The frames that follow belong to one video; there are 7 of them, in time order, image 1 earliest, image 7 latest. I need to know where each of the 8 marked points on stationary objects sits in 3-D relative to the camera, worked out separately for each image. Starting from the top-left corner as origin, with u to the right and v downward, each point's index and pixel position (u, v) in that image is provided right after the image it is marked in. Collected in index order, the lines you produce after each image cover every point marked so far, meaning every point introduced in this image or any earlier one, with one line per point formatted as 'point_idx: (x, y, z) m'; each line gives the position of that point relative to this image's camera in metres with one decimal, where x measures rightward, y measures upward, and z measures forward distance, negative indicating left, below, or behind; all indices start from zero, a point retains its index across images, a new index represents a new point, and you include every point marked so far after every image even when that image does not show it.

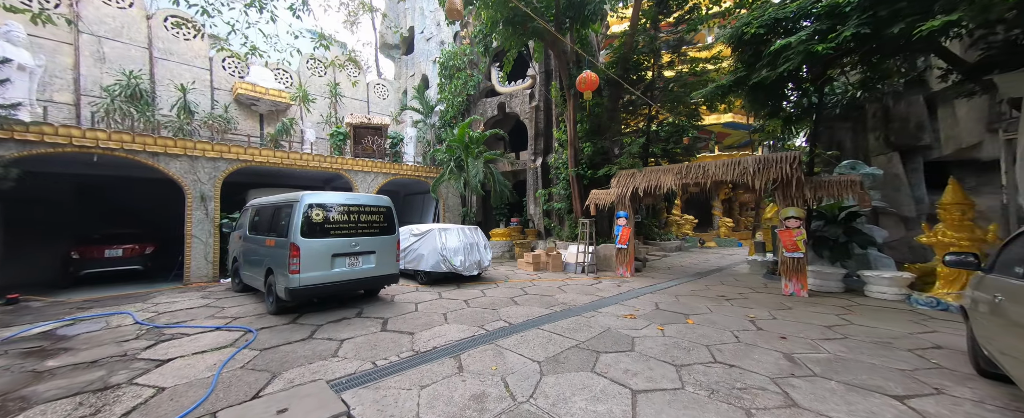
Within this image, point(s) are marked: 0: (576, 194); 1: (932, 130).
0: (+1.7, +0.4, +8.5) m
1: (+9.9, +1.9, +8.0) m
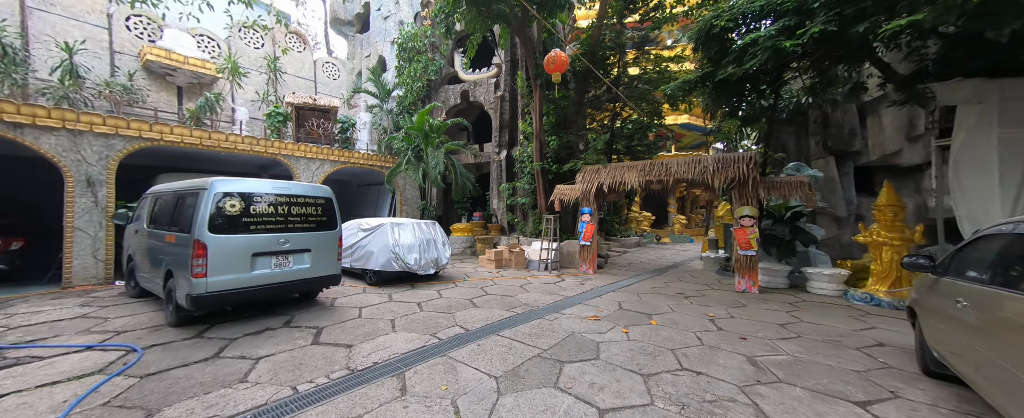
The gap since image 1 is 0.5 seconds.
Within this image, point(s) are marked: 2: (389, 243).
0: (+0.8, +0.5, +8.3) m
1: (+9.0, +1.8, +8.7) m
2: (-1.8, -0.5, +5.0) m
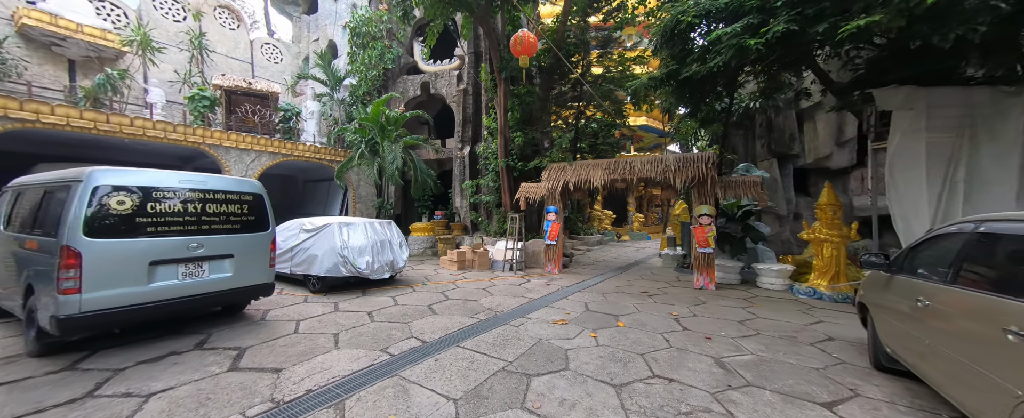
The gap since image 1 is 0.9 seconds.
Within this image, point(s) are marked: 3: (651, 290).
0: (-0.1, +0.5, +8.0) m
1: (+8.0, +1.9, +9.3) m
2: (-2.4, -0.5, +4.5) m
3: (+2.4, -1.4, +5.8) m
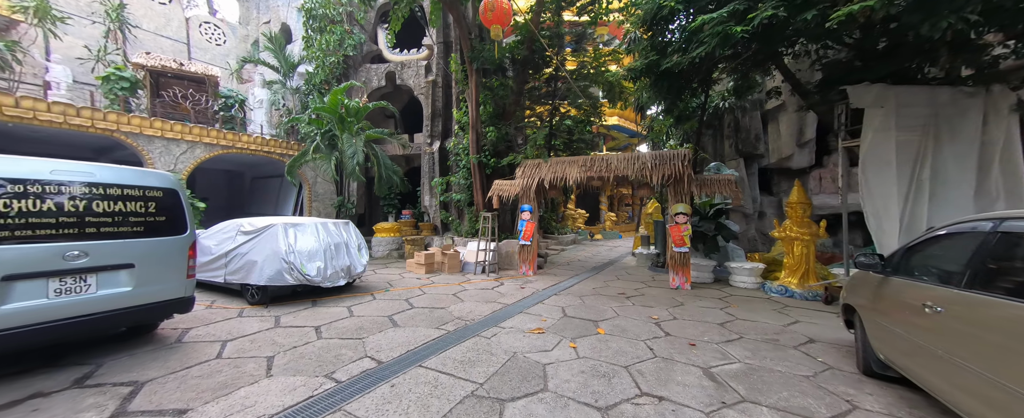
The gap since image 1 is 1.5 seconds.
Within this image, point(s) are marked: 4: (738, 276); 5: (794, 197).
0: (-0.8, +0.6, +7.6) m
1: (+7.2, +1.9, +9.6) m
2: (-2.7, -0.5, +3.9) m
3: (+2.0, -1.4, +5.7) m
4: (+4.1, -1.2, +6.1) m
5: (+4.5, +0.2, +5.4) m
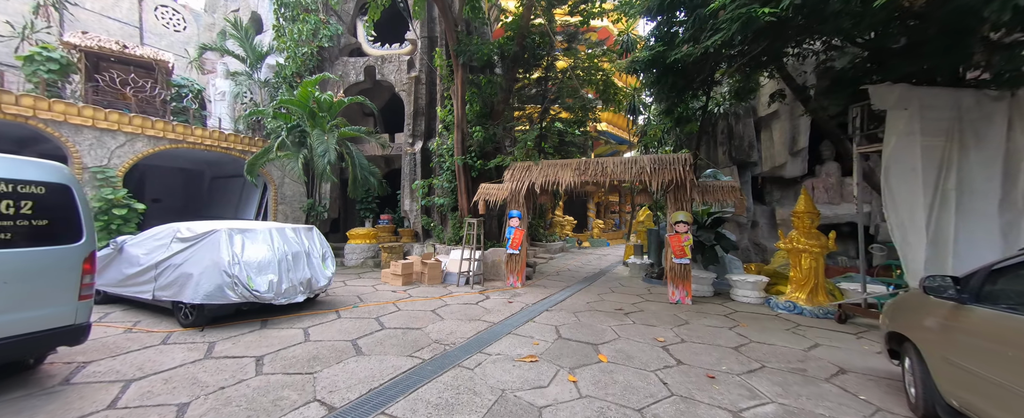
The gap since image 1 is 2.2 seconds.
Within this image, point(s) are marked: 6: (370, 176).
0: (-1.0, +0.4, +7.0) m
1: (+6.9, +1.7, +9.4) m
2: (-2.8, -0.5, +3.3) m
3: (+1.7, -1.5, +5.2) m
4: (+3.9, -1.4, +5.7) m
5: (+4.3, 0.0, +5.0) m
6: (-3.1, +0.7, +7.2) m
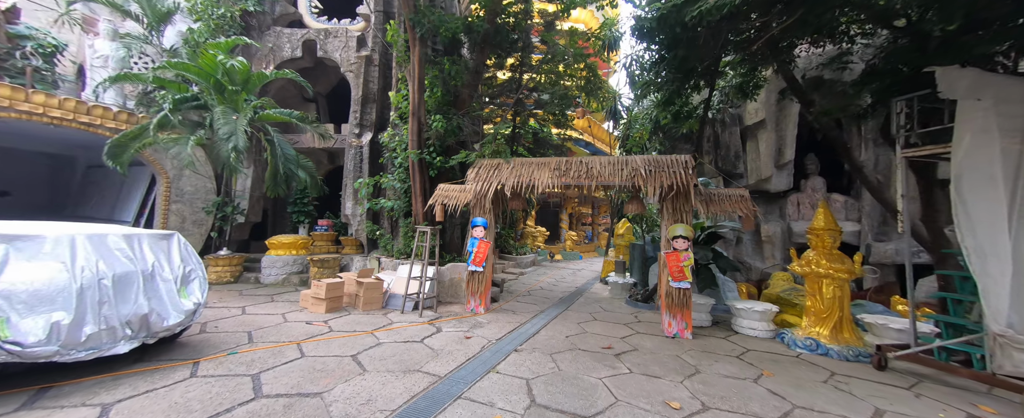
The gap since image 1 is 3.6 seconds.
0: (-1.6, +0.3, +5.8) m
1: (+6.1, +1.3, +8.8) m
2: (-3.1, -0.5, +1.9) m
3: (+1.2, -1.6, +4.1) m
4: (+3.3, -1.6, +4.8) m
5: (+3.9, -0.2, +4.2) m
6: (-3.7, +0.6, +5.8) m
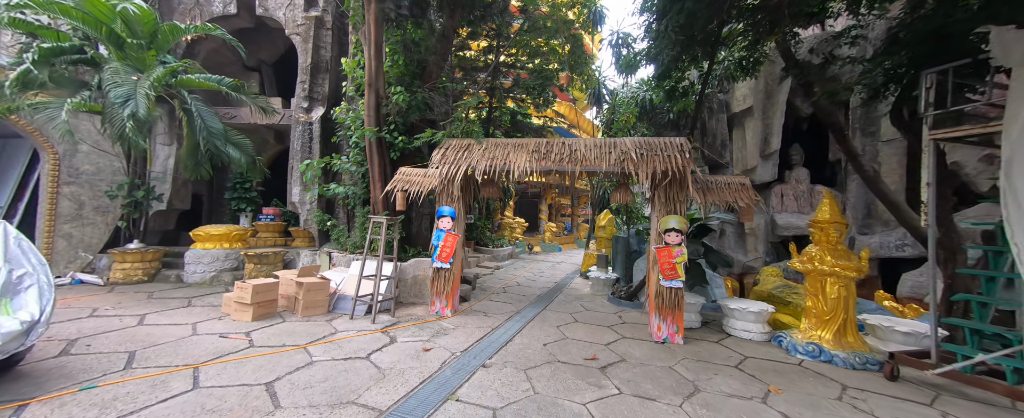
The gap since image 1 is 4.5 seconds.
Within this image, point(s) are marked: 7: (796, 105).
0: (-2.0, +0.5, +5.0) m
1: (+5.5, +1.5, +8.4) m
2: (-3.3, -0.4, +1.0) m
3: (+0.9, -1.5, +3.5) m
4: (+2.9, -1.4, +4.3) m
5: (+3.5, -0.1, +3.8) m
6: (-4.1, +0.9, +4.9) m
7: (+6.7, +2.4, +8.0) m
